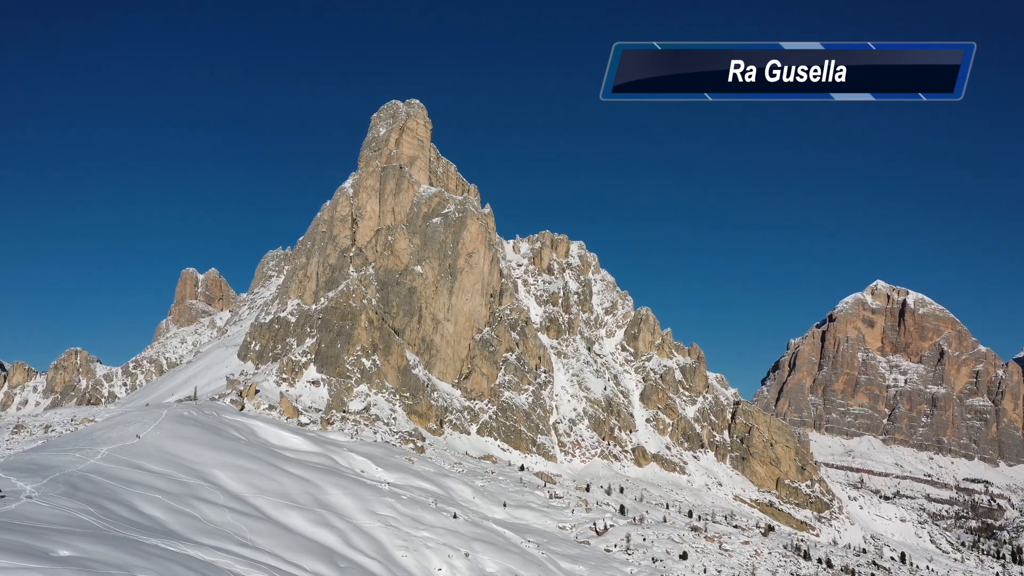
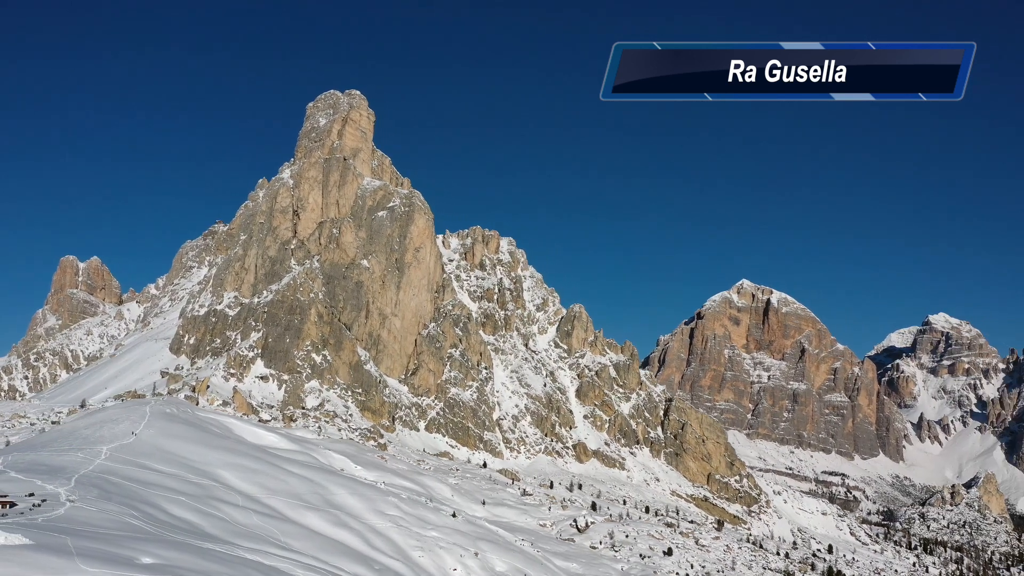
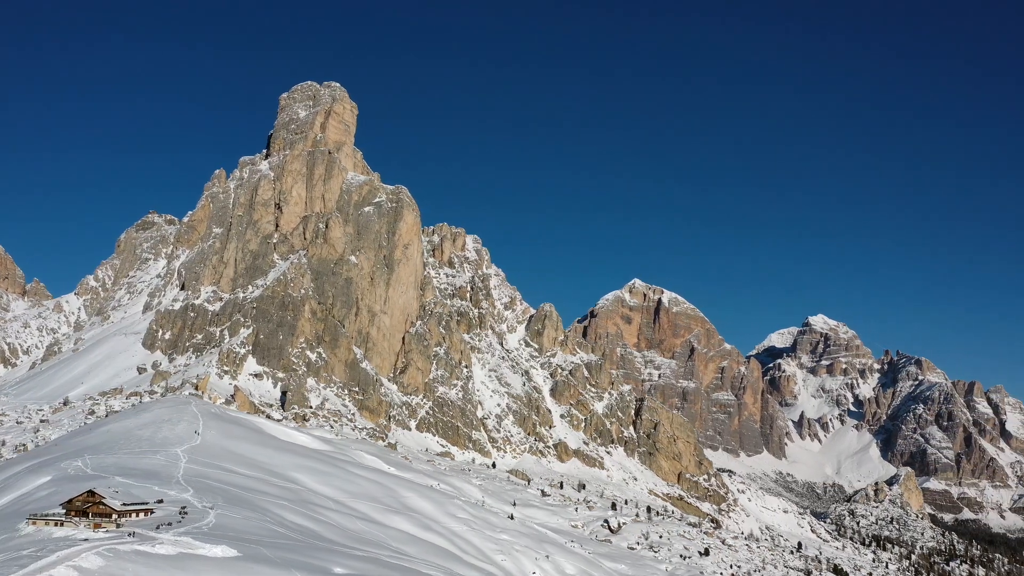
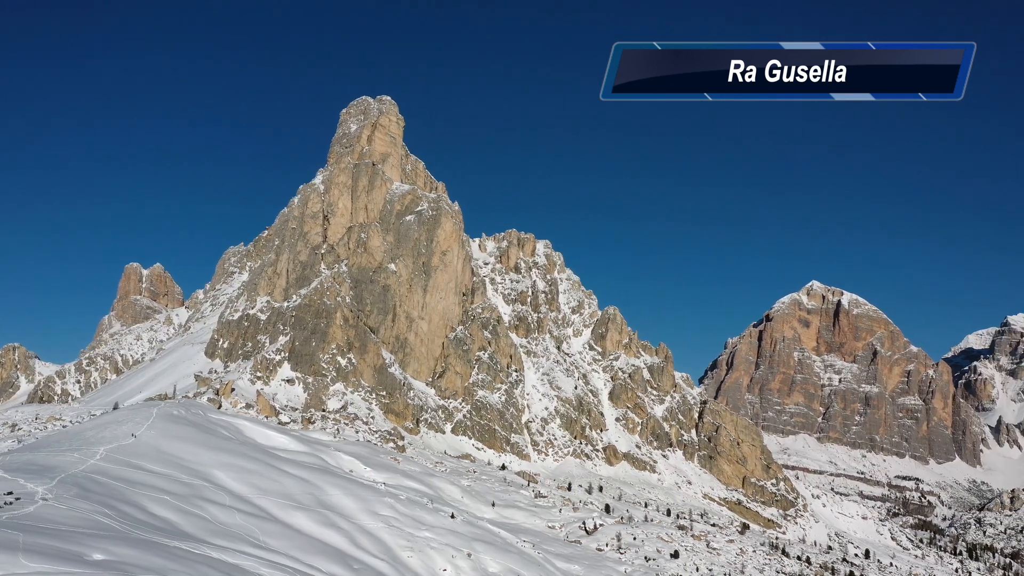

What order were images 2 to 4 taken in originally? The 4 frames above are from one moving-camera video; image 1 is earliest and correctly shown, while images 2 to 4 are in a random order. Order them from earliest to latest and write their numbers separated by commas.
4, 2, 3
